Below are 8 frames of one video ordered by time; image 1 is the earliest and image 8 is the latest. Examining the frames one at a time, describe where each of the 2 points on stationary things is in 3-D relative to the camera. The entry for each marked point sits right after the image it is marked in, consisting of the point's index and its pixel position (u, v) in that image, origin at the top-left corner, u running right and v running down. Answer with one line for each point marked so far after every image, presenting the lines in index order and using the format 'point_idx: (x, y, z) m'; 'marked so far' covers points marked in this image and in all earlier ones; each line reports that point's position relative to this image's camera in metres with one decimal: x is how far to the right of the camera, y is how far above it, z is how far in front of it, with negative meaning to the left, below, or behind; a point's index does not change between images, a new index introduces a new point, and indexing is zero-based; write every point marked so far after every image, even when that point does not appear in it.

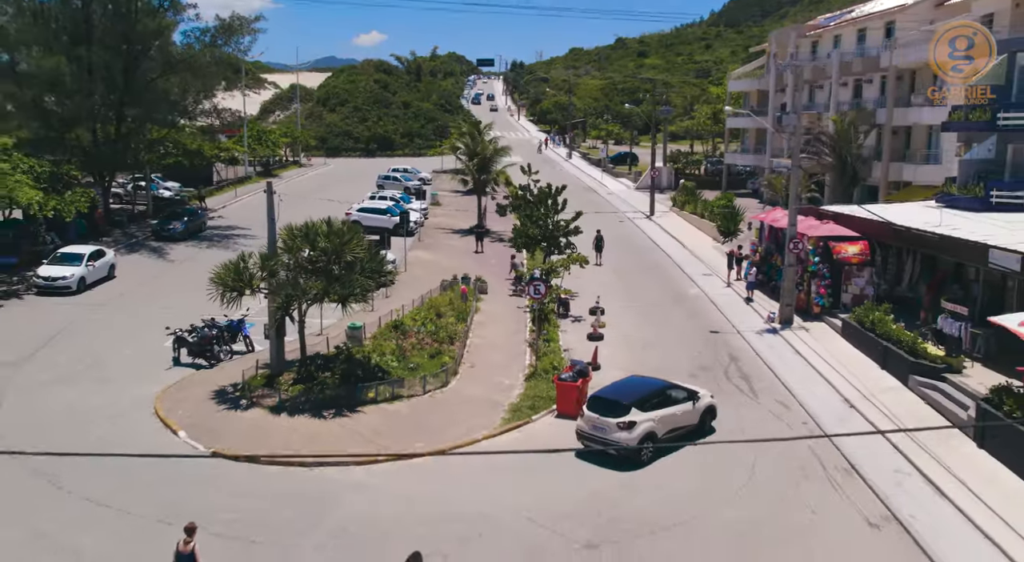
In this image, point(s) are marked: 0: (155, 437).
0: (-7.2, -3.2, +15.9) m
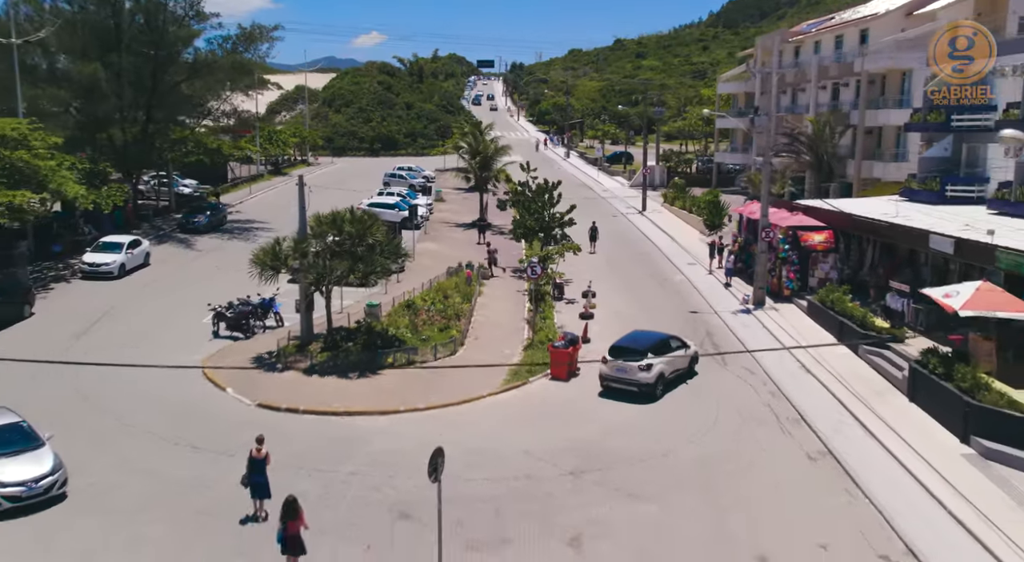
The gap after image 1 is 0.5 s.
0: (-7.2, -2.7, +18.6) m
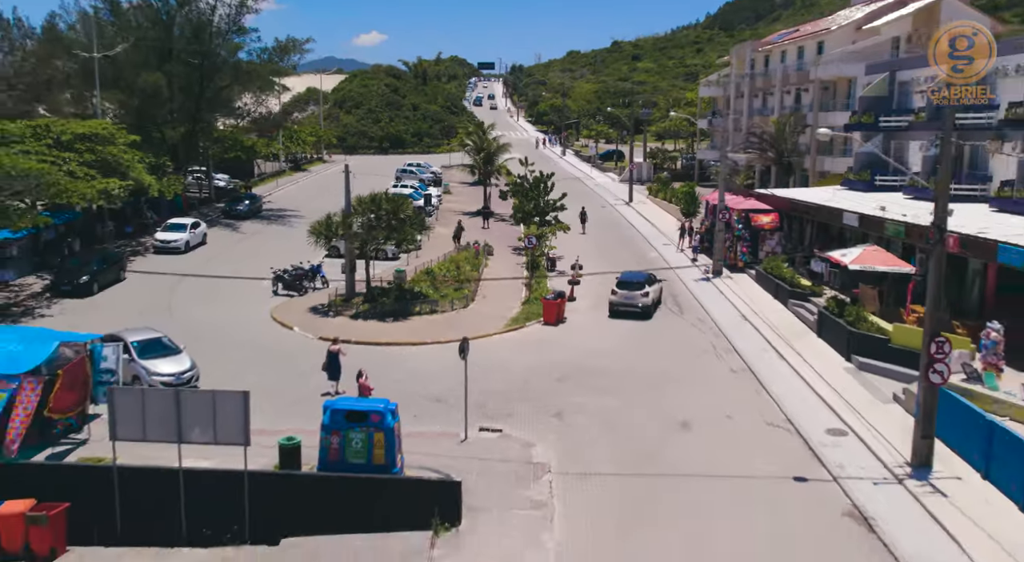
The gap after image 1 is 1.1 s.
0: (-7.2, -1.6, +24.3) m
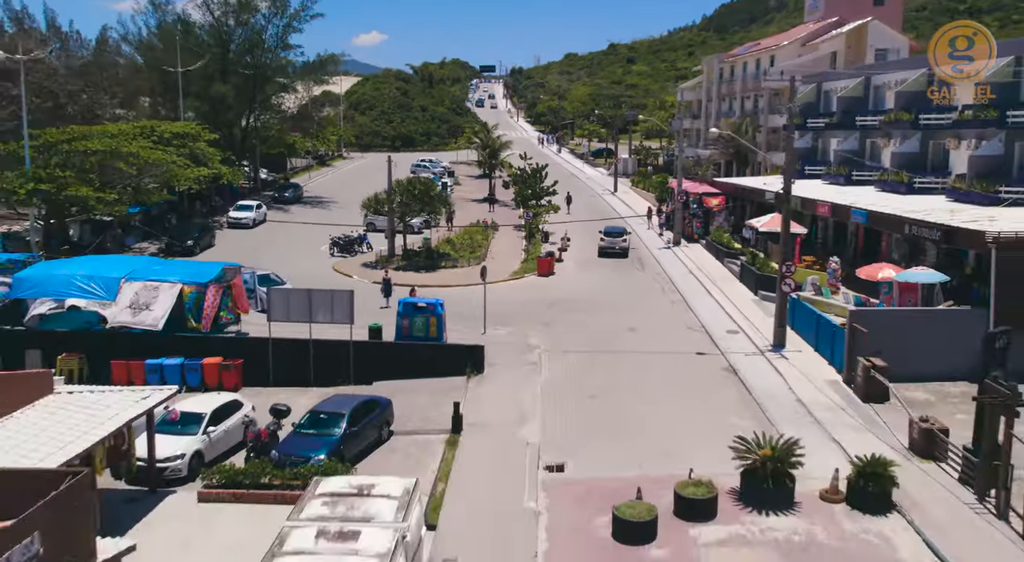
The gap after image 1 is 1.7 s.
0: (-7.1, +0.1, +32.9) m
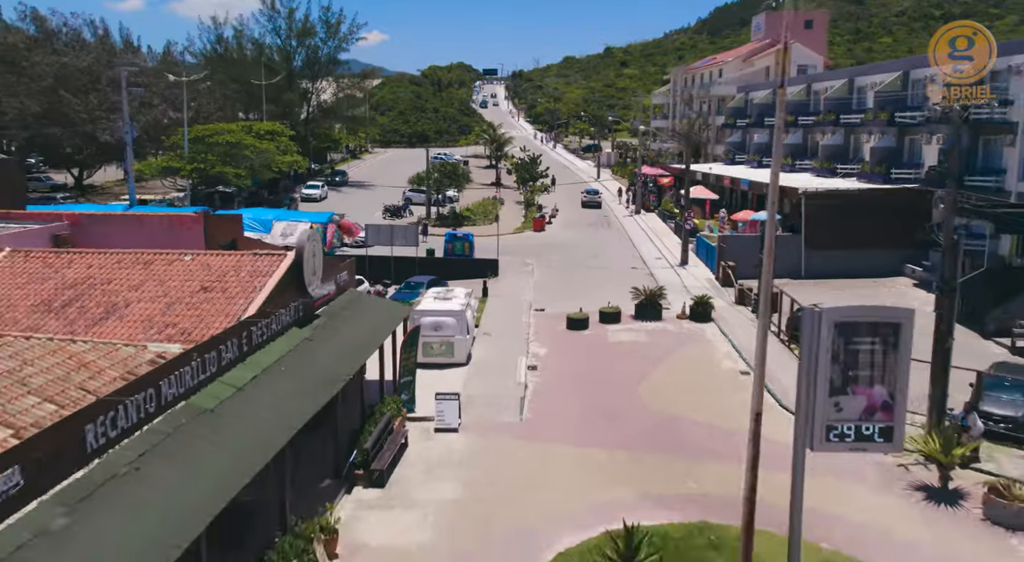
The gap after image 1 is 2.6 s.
0: (-6.9, +2.9, +46.9) m
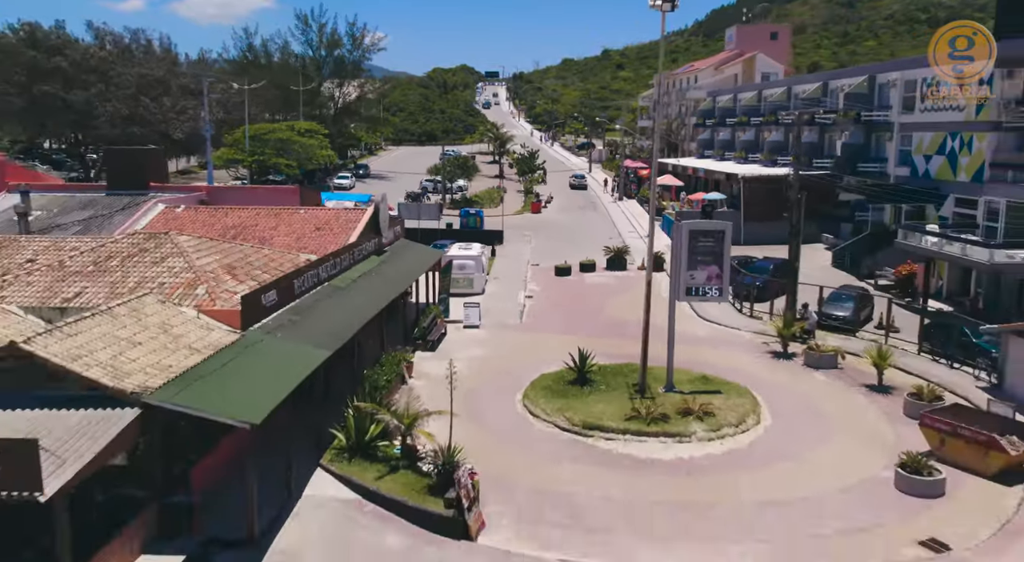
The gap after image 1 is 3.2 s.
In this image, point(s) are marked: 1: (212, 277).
0: (-6.8, +4.8, +56.5) m
1: (-7.2, +0.1, +19.0) m
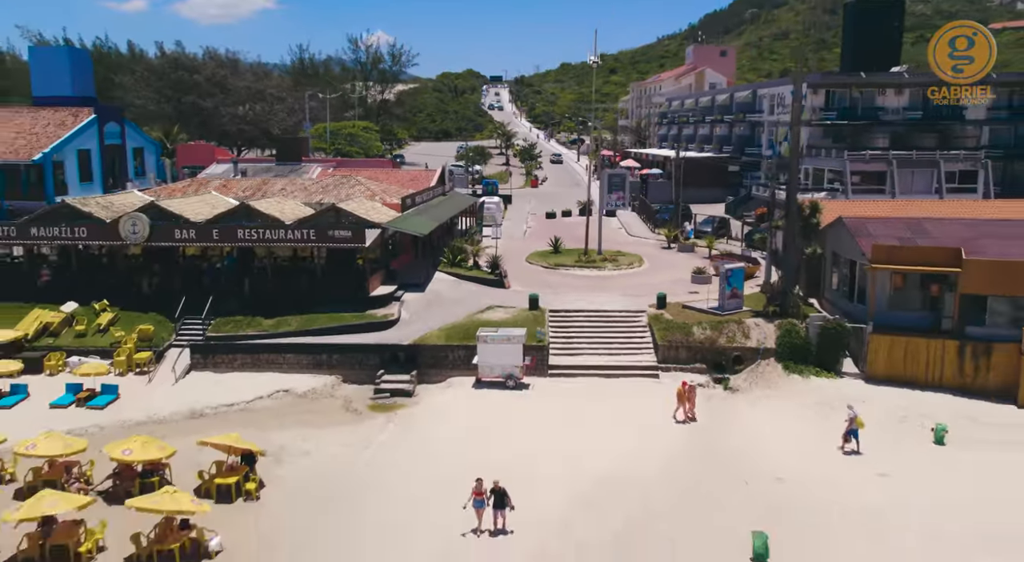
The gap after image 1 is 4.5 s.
0: (-6.3, +9.2, +77.8) m
1: (-6.8, +4.5, +40.3) m
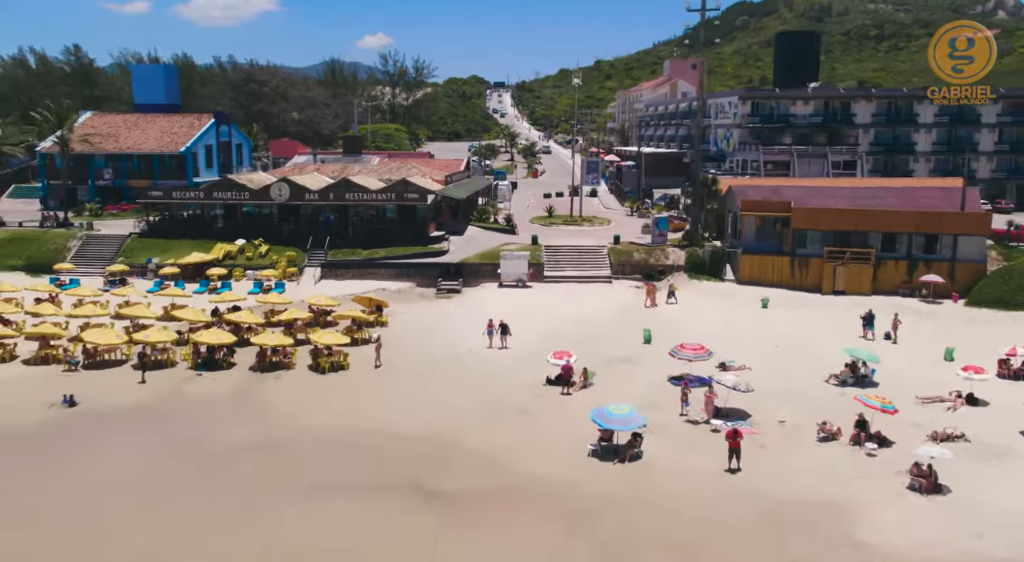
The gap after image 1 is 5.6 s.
0: (-5.7, +12.6, +96.0) m
1: (-6.2, +8.0, +58.4) m
